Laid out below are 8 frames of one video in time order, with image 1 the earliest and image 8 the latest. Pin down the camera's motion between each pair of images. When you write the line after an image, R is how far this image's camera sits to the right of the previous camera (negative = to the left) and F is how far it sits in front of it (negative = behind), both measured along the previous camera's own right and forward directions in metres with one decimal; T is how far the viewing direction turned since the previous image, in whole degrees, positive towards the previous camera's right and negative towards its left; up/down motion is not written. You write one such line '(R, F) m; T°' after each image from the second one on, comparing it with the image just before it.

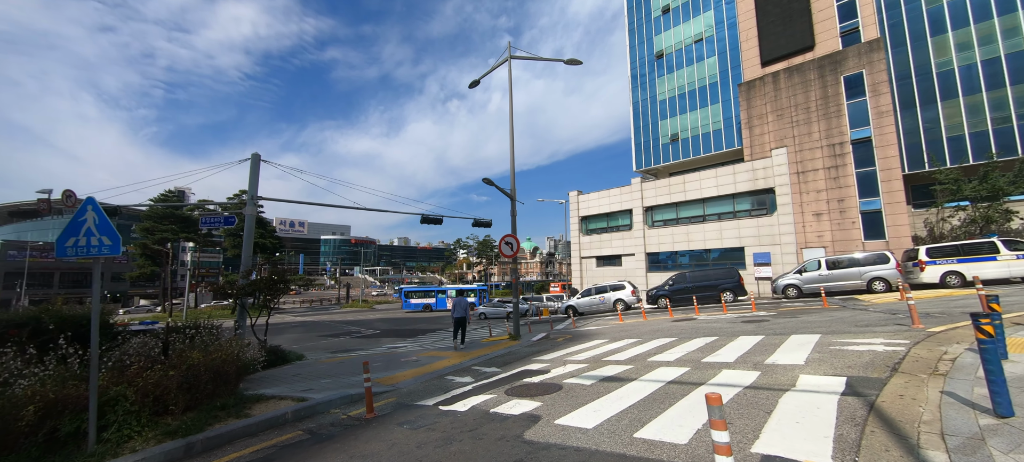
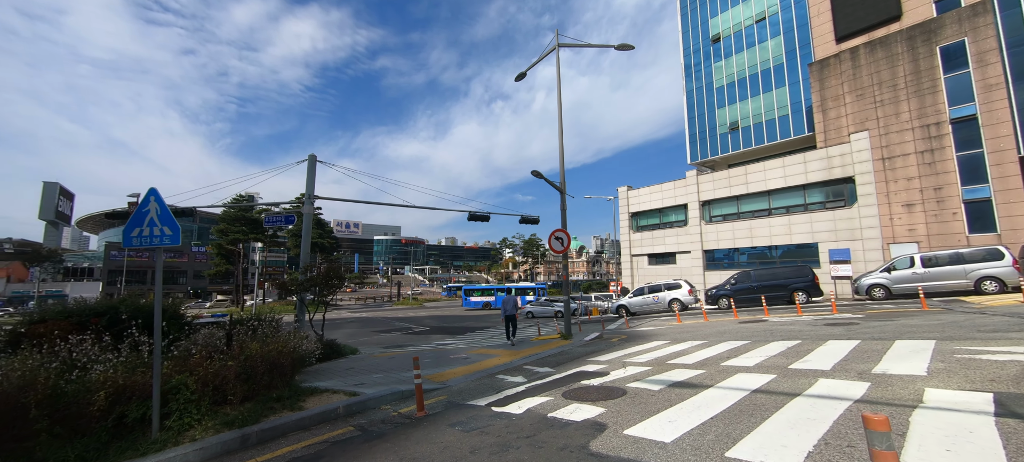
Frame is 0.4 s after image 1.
(-0.1, +0.4) m; -7°
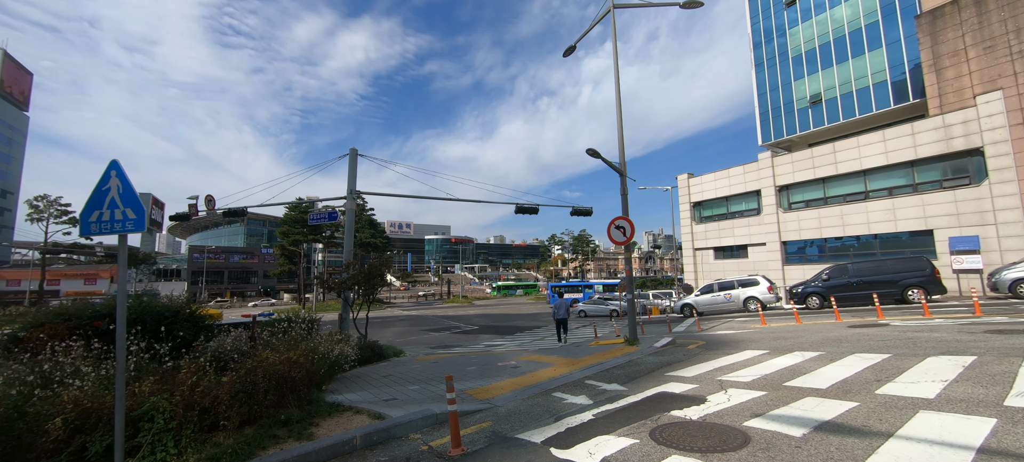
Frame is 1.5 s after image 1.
(-0.1, +1.4) m; -7°
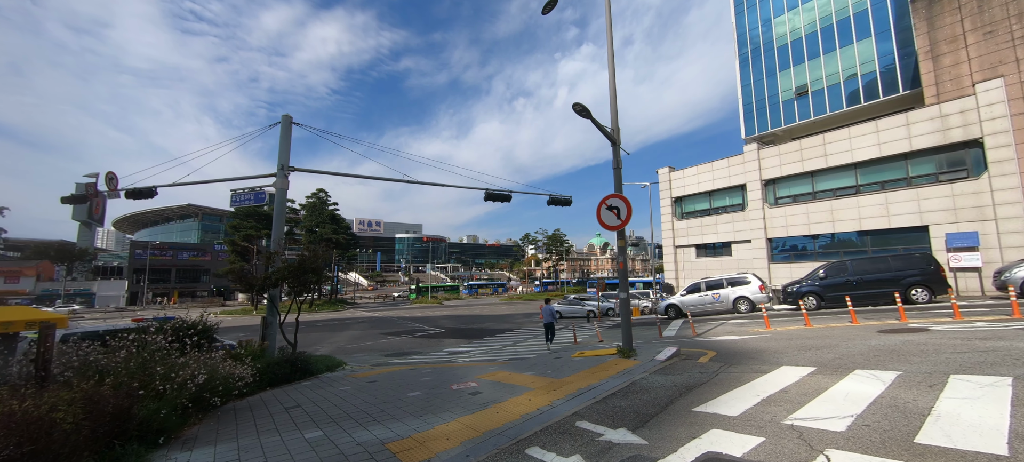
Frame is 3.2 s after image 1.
(+0.2, +2.2) m; +4°
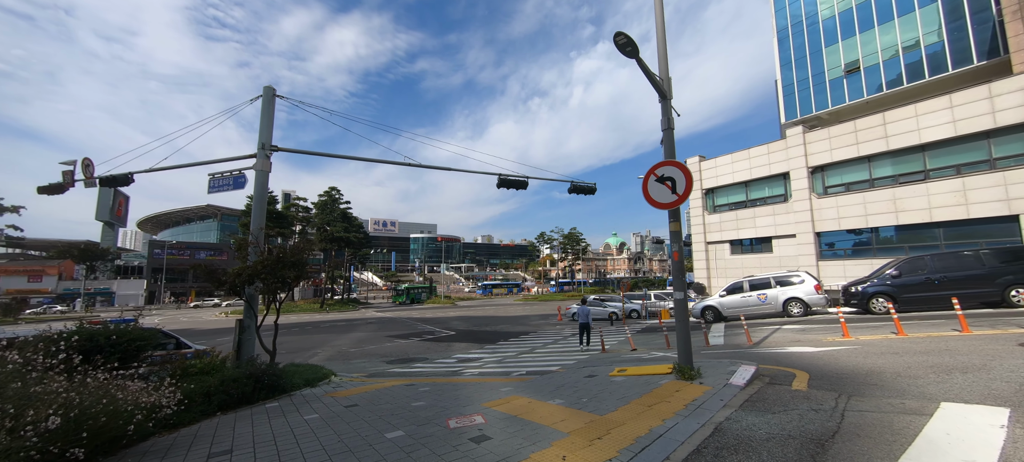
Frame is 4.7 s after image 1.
(-0.1, +1.8) m; -2°
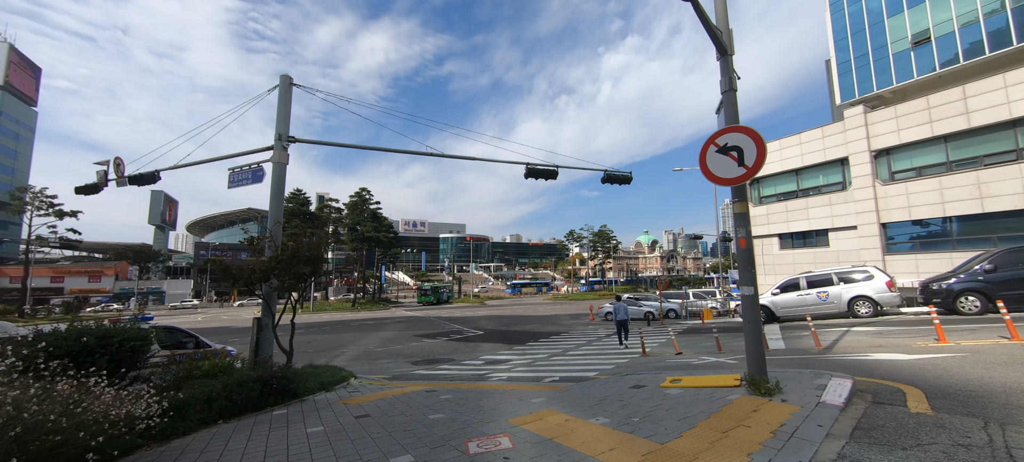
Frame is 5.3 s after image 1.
(0.0, +0.9) m; -4°
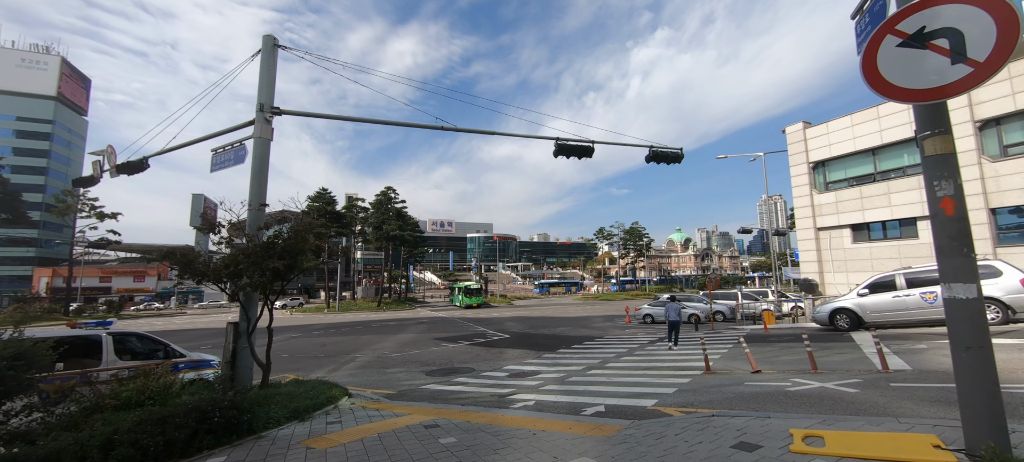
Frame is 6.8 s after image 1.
(0.0, +1.9) m; -4°
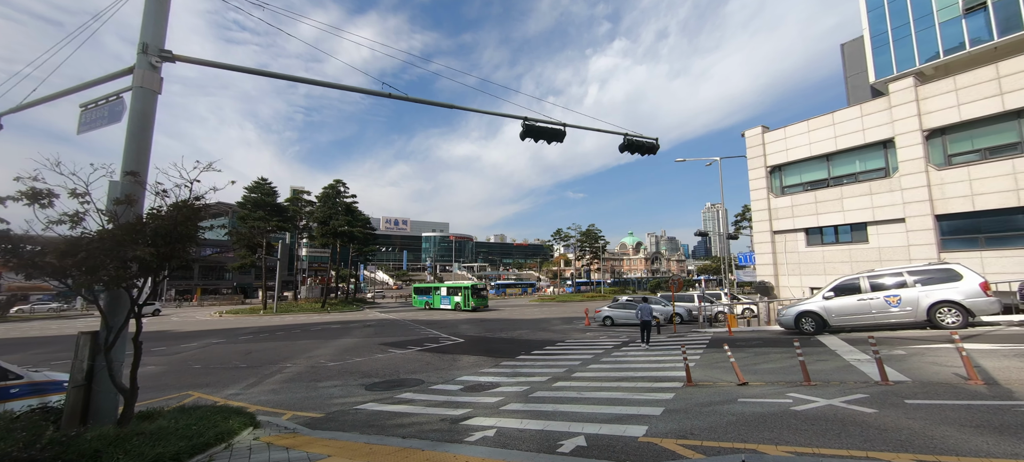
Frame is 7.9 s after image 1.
(0.0, +1.3) m; +6°
